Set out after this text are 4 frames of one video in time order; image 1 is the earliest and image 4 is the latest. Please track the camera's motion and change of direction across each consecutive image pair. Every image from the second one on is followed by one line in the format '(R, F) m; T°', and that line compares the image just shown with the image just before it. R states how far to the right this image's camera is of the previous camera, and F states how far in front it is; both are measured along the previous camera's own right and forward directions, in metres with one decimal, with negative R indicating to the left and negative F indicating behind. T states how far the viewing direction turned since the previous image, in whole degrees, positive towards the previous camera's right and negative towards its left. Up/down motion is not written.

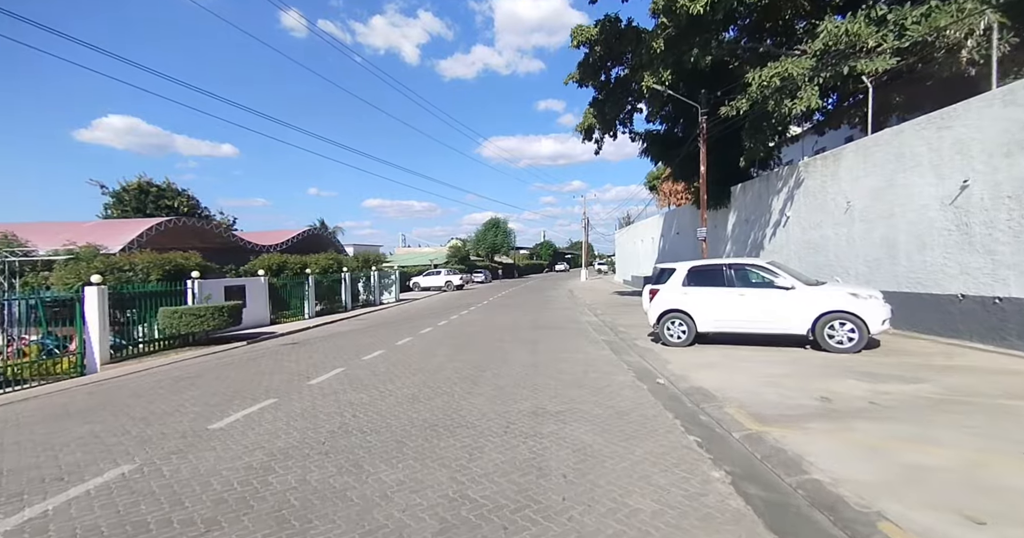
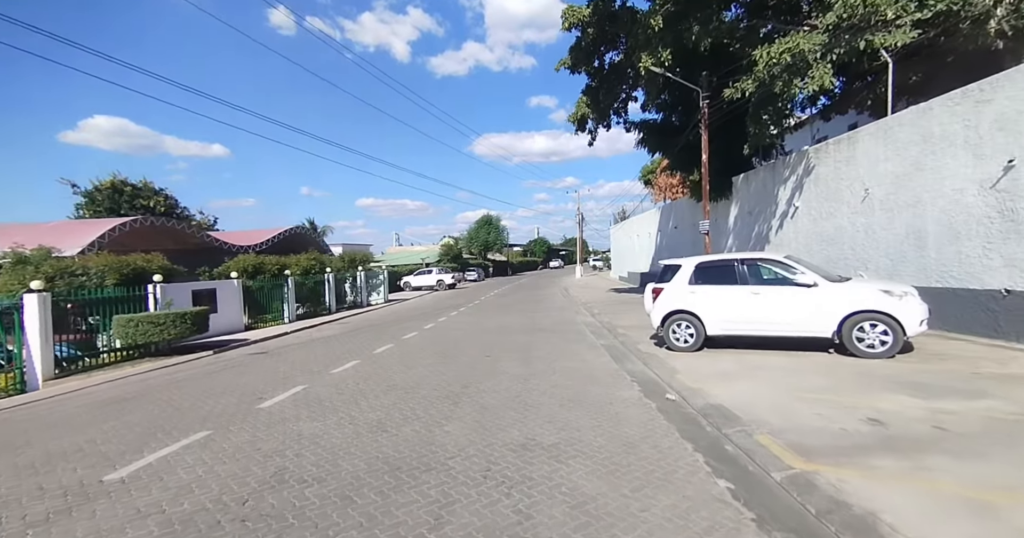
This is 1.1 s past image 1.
(+0.2, +1.2) m; +1°
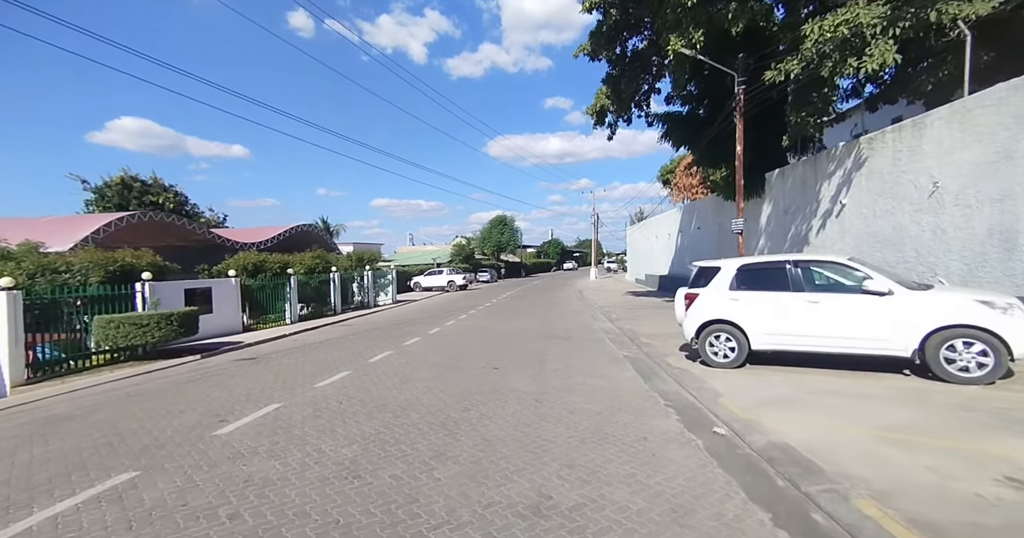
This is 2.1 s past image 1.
(0.0, +1.3) m; -2°
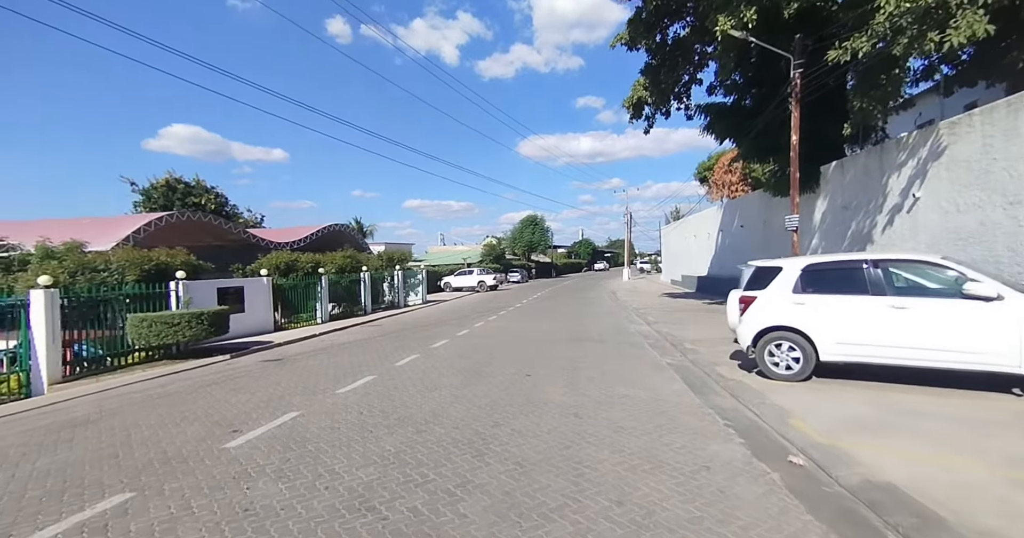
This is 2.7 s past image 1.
(-0.1, +0.7) m; -4°
